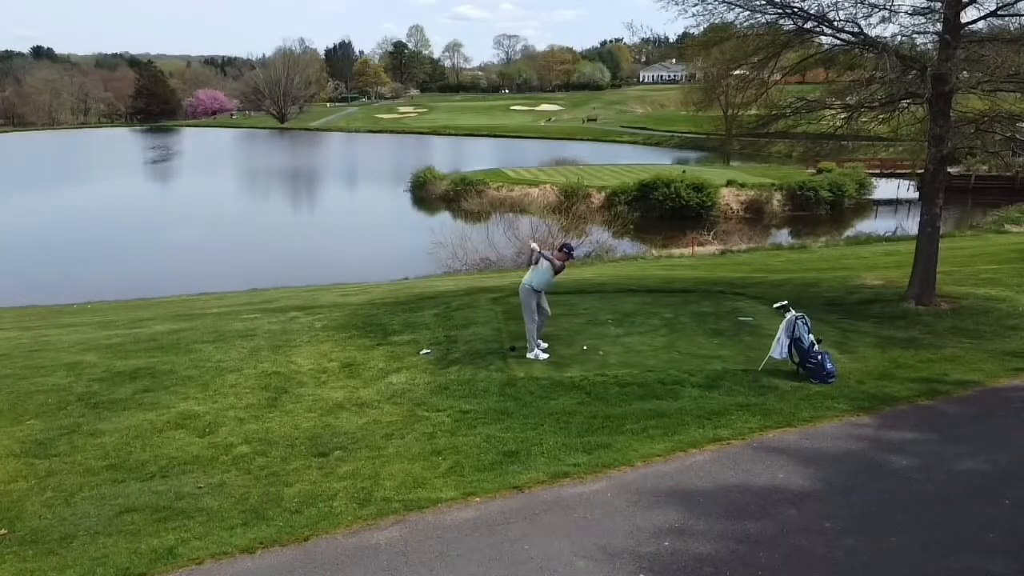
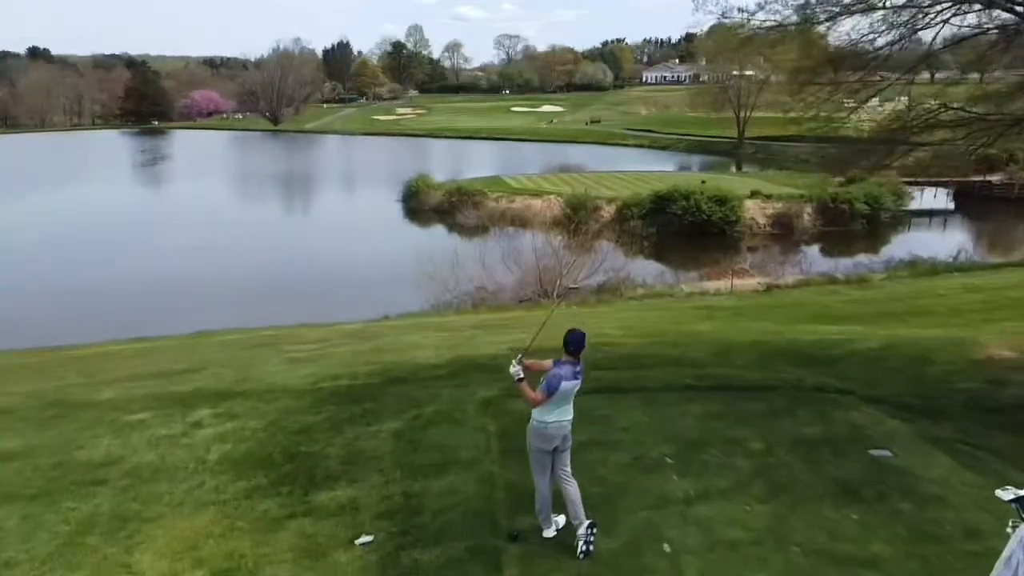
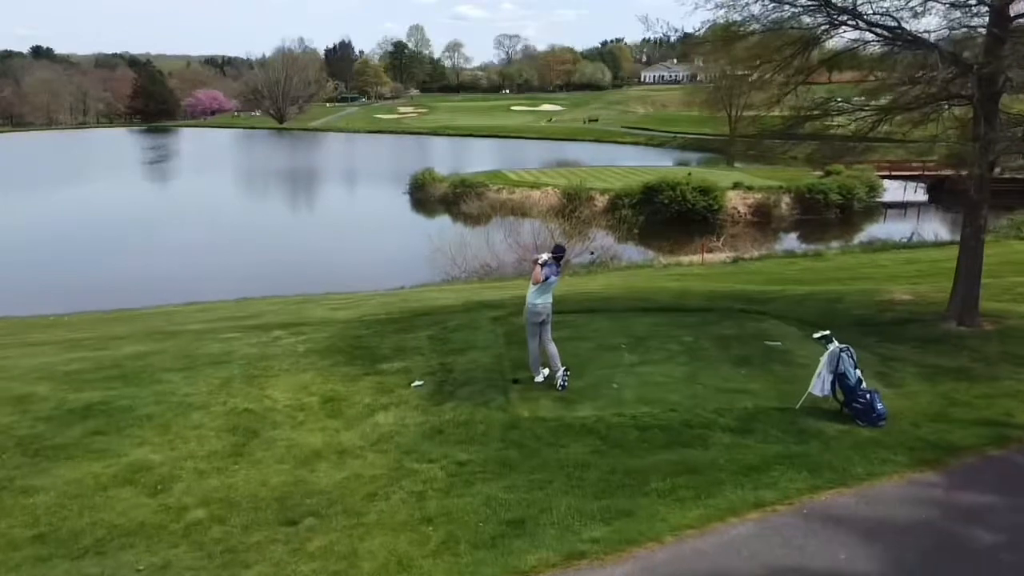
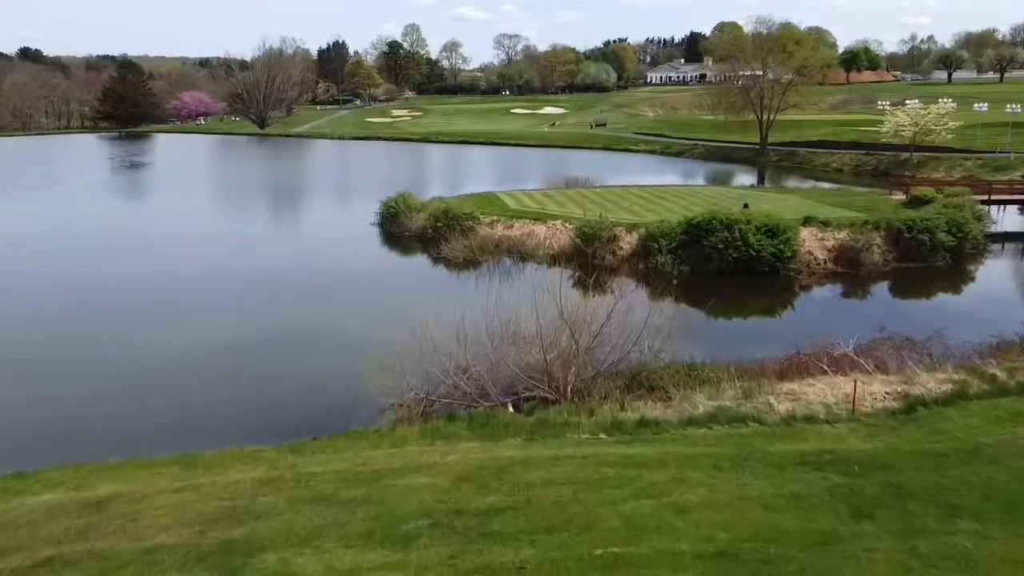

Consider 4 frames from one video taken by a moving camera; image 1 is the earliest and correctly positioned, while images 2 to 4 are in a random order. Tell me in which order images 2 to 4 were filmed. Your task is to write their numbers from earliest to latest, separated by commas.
3, 2, 4
